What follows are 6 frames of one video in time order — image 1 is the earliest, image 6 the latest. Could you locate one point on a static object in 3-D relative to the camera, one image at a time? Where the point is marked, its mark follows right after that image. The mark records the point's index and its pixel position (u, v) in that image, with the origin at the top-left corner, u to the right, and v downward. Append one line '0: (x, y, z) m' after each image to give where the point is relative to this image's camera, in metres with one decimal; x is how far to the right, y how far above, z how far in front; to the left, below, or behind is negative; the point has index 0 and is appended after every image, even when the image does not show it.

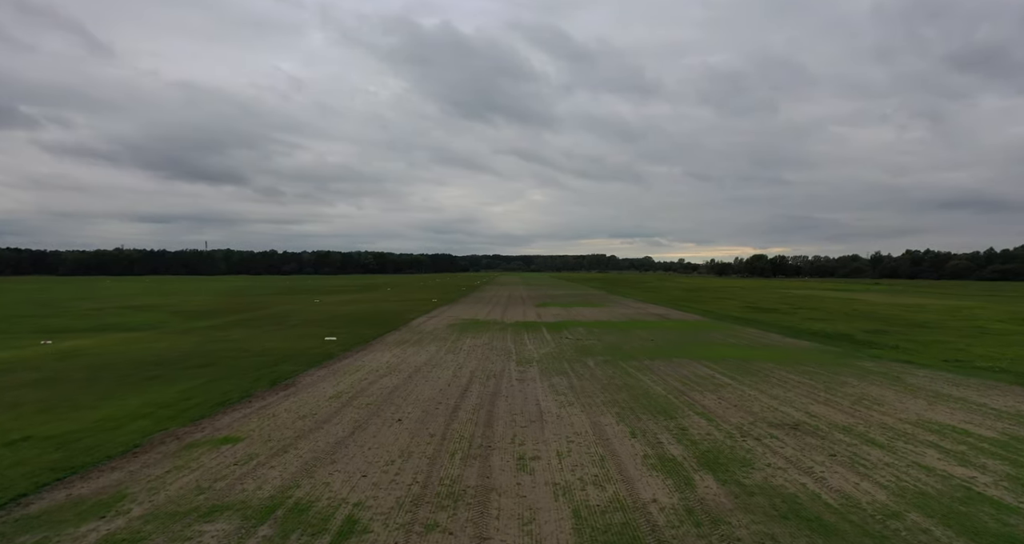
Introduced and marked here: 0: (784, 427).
0: (+3.7, -2.1, +7.3) m
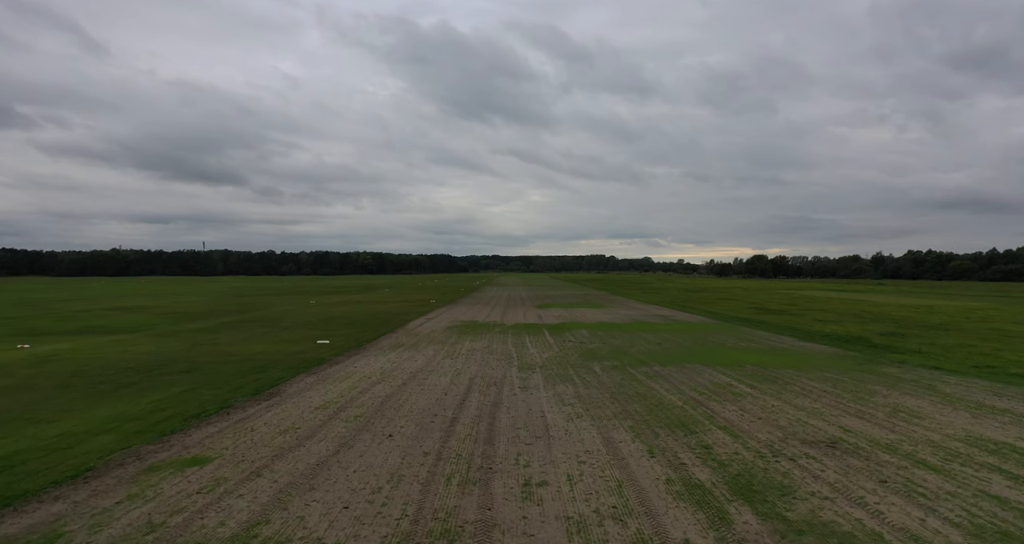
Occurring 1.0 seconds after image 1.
0: (+3.8, -2.1, +6.6) m
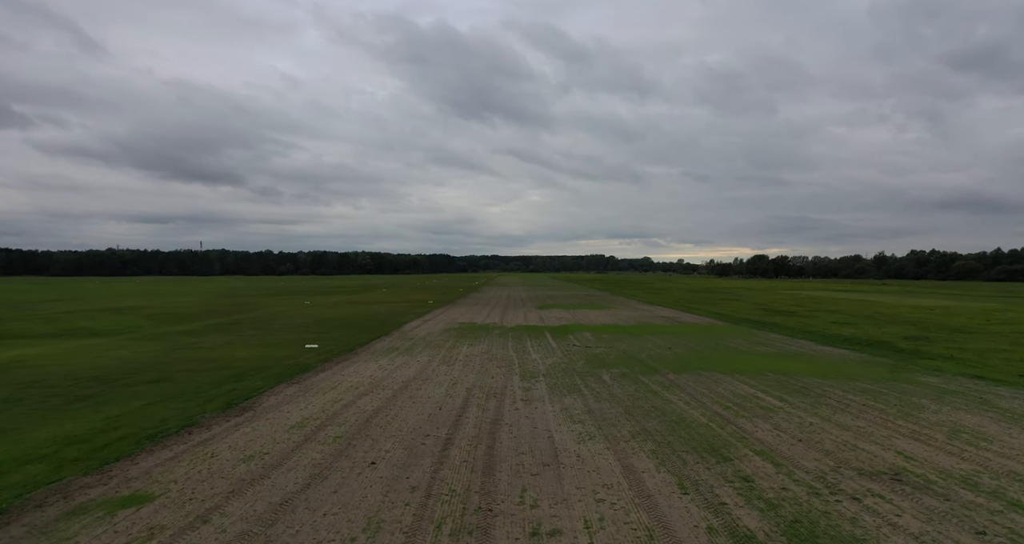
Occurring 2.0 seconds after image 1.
0: (+3.8, -2.1, +5.5) m
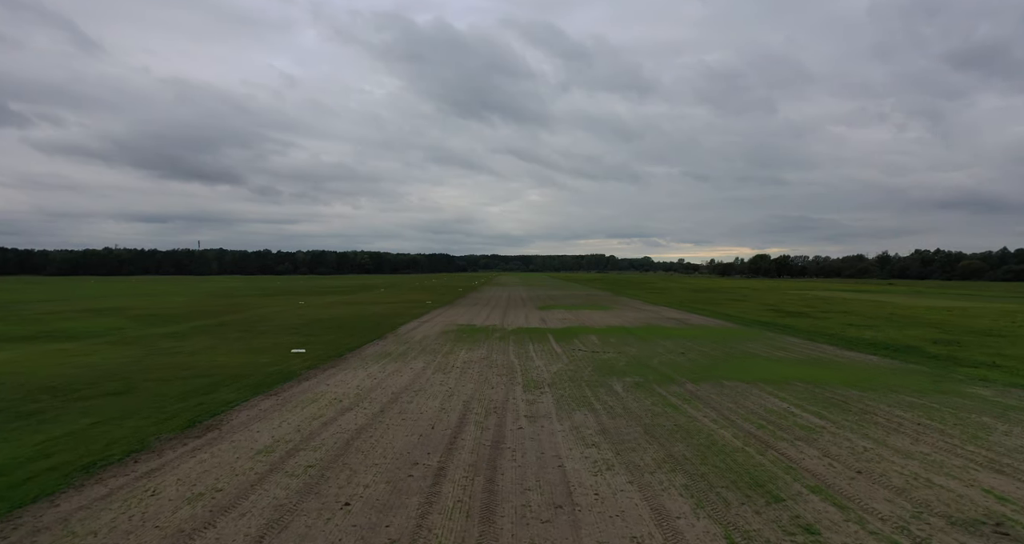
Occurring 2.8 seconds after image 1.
0: (+3.9, -2.1, +4.4) m
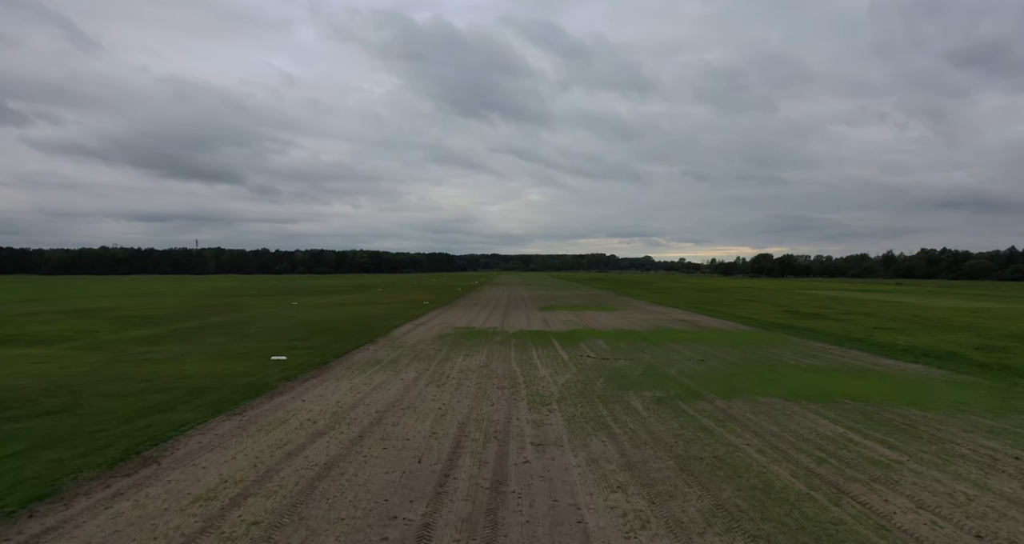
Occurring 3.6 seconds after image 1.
0: (+3.9, -2.1, +3.0) m
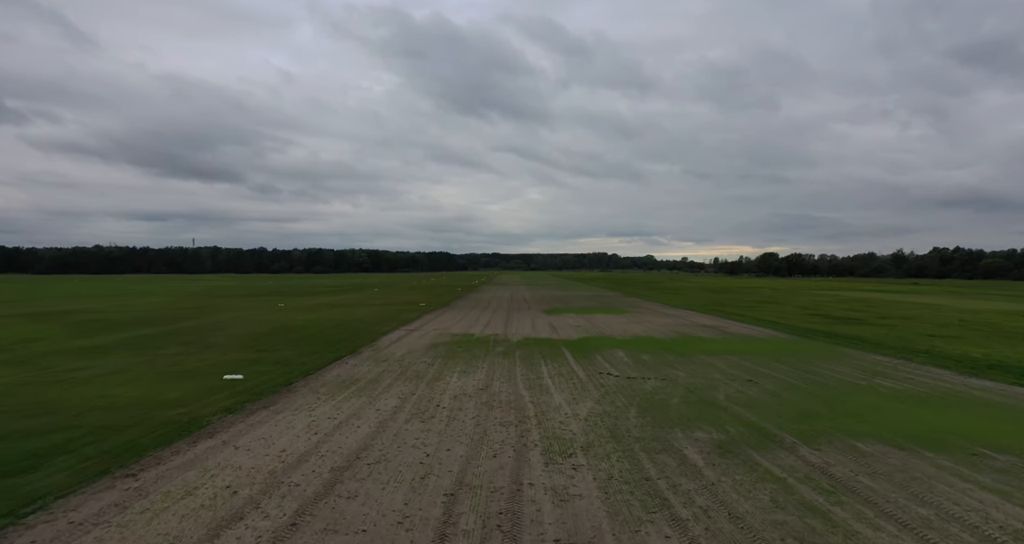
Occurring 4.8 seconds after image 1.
0: (+4.0, -2.1, +0.4) m
